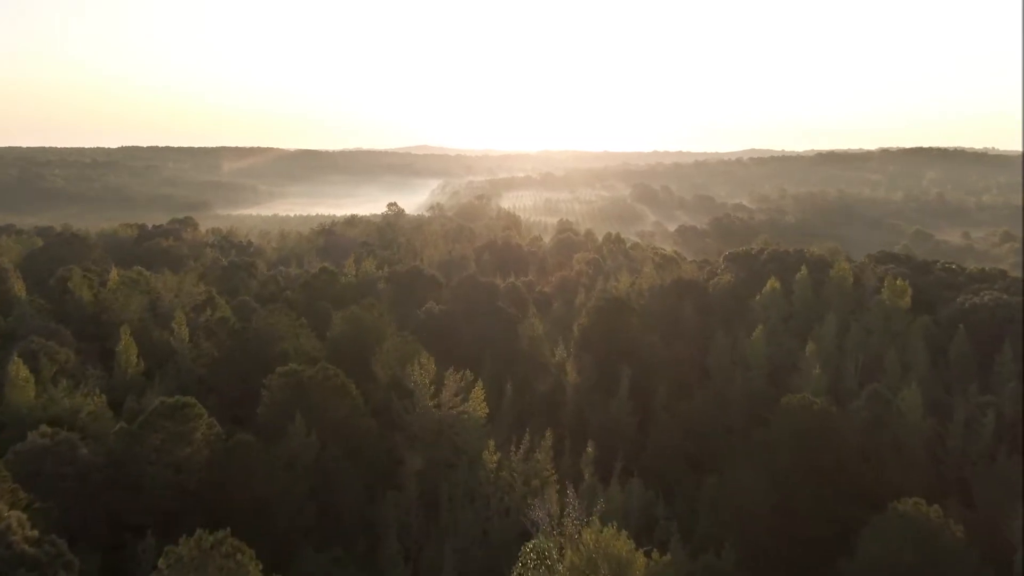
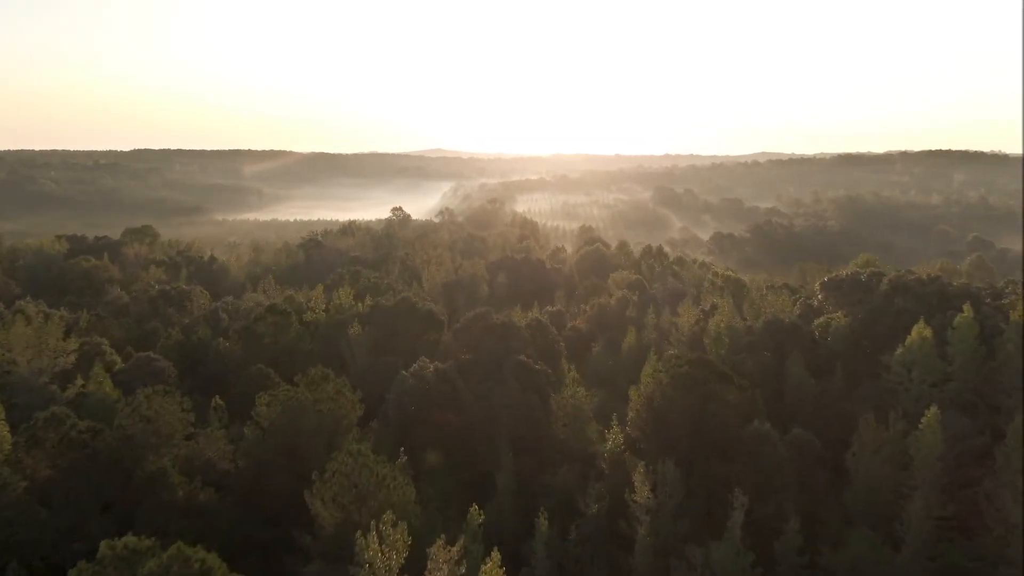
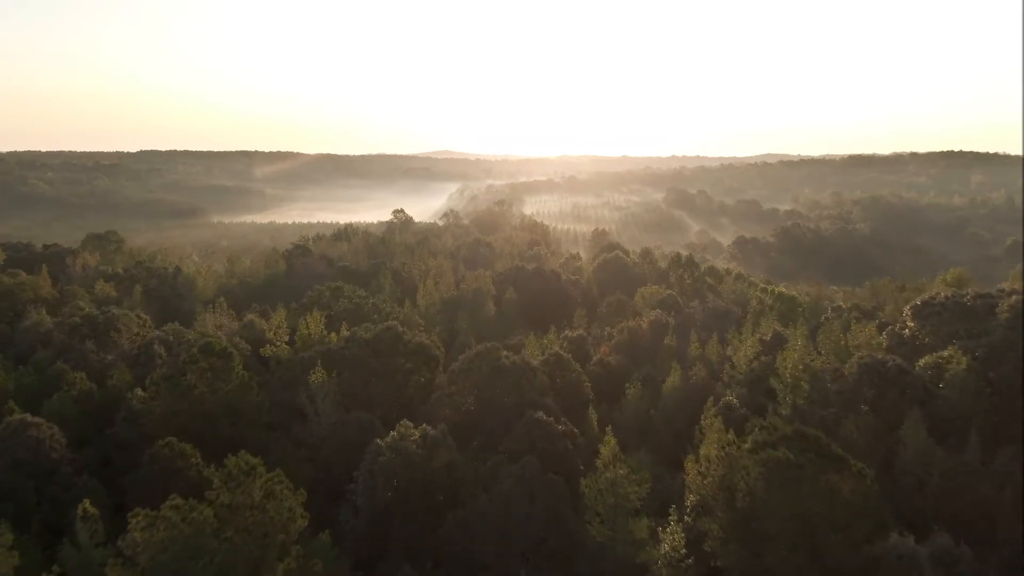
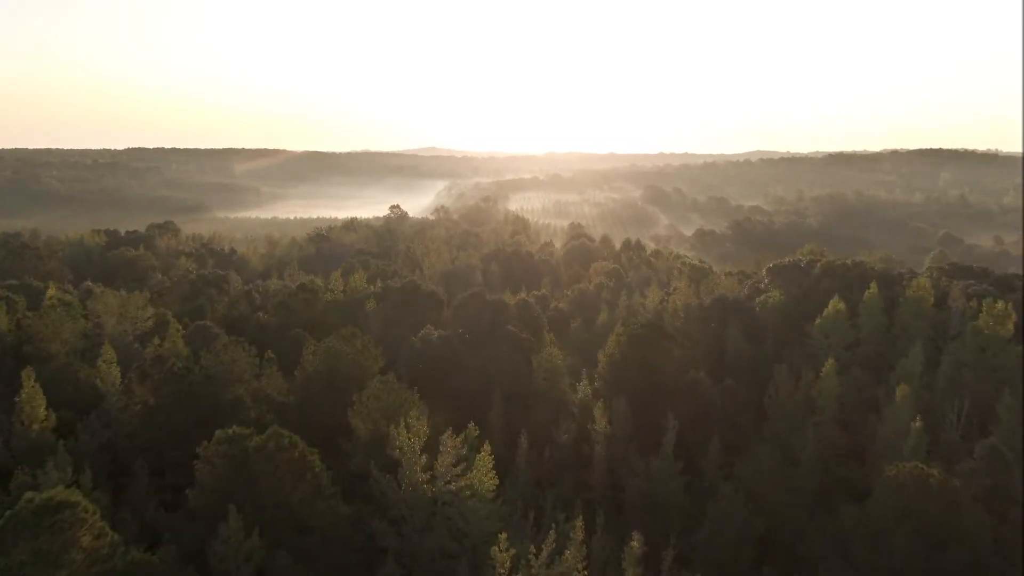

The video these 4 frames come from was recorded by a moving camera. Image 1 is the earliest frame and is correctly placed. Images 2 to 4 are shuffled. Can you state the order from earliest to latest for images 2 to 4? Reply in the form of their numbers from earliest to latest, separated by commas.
4, 2, 3
